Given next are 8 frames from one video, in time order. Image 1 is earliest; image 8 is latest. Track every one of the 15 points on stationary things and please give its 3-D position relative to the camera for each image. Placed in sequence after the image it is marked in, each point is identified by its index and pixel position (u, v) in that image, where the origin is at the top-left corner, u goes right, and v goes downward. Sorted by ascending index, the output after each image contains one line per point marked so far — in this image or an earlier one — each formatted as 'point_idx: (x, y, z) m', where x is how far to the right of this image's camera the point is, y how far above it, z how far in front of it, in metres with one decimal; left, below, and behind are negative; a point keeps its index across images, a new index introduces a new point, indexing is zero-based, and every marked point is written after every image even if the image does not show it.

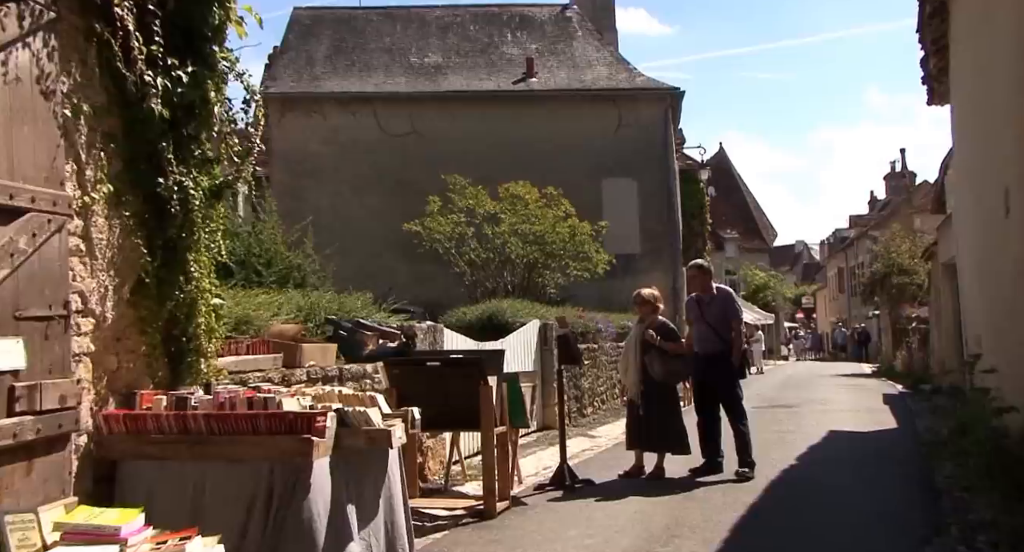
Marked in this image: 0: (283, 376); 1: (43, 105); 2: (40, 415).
0: (-1.4, -0.6, +6.7) m
1: (-1.8, +0.6, +4.1) m
2: (-1.8, -0.5, +4.0) m
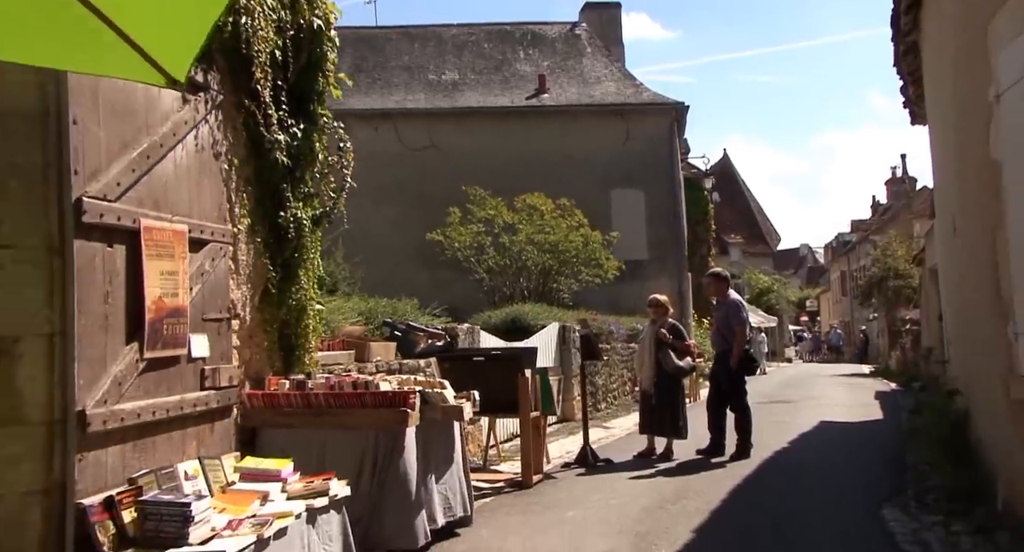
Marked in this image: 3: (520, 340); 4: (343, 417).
0: (-1.2, -0.7, +8.1) m
1: (-1.5, +0.6, +5.5) m
2: (-1.5, -0.6, +5.4) m
3: (+0.1, -0.9, +14.7) m
4: (-0.9, -0.8, +5.9) m
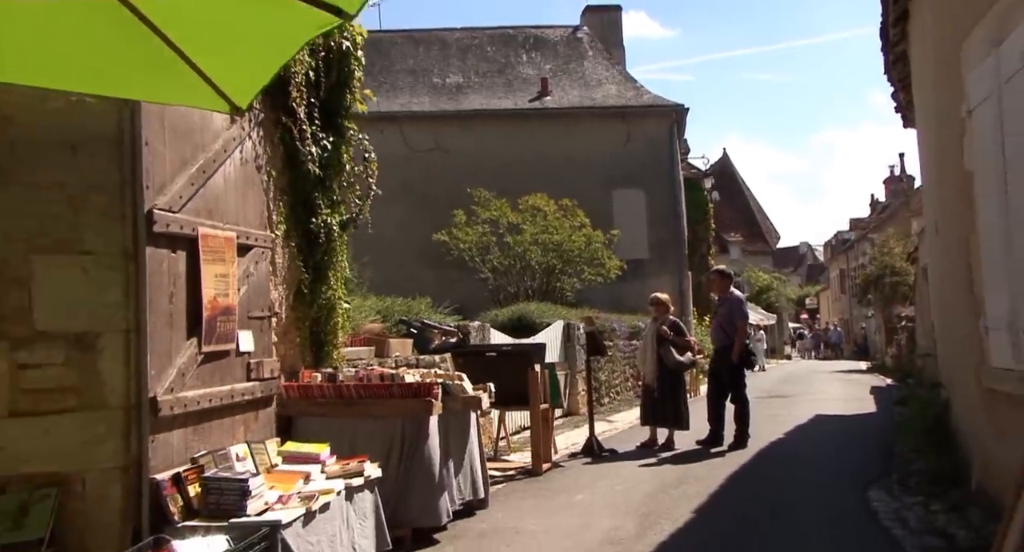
0: (-1.1, -0.7, +8.7) m
1: (-1.5, +0.6, +6.1) m
2: (-1.4, -0.6, +6.0) m
3: (+0.2, -0.9, +15.3) m
4: (-0.8, -0.8, +6.5) m
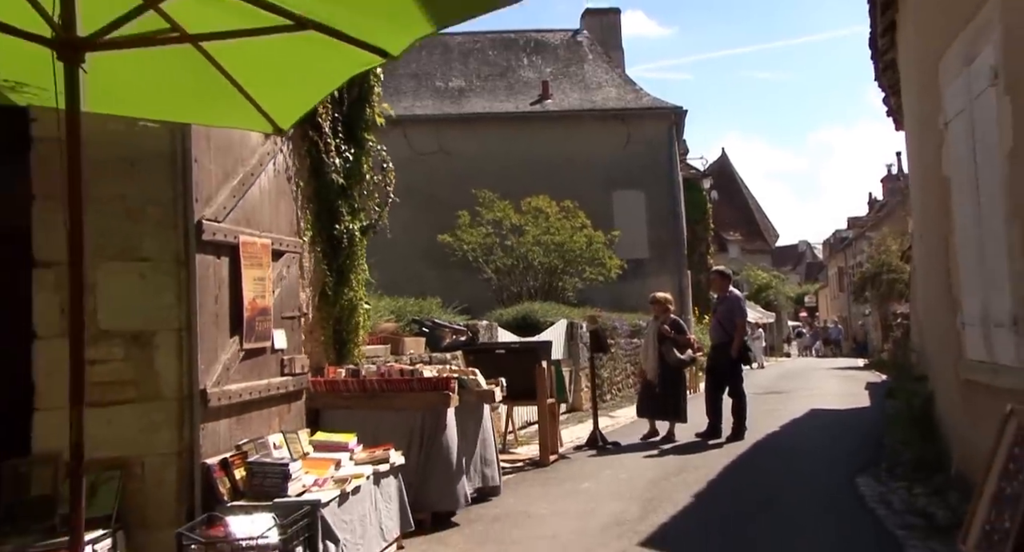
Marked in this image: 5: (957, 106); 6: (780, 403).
0: (-1.0, -0.7, +9.2) m
1: (-1.4, +0.6, +6.6) m
2: (-1.3, -0.6, +6.5) m
3: (+0.3, -0.9, +15.8) m
4: (-0.8, -0.8, +7.0) m
5: (+2.7, +1.1, +6.6) m
6: (+4.2, -2.0, +16.9) m
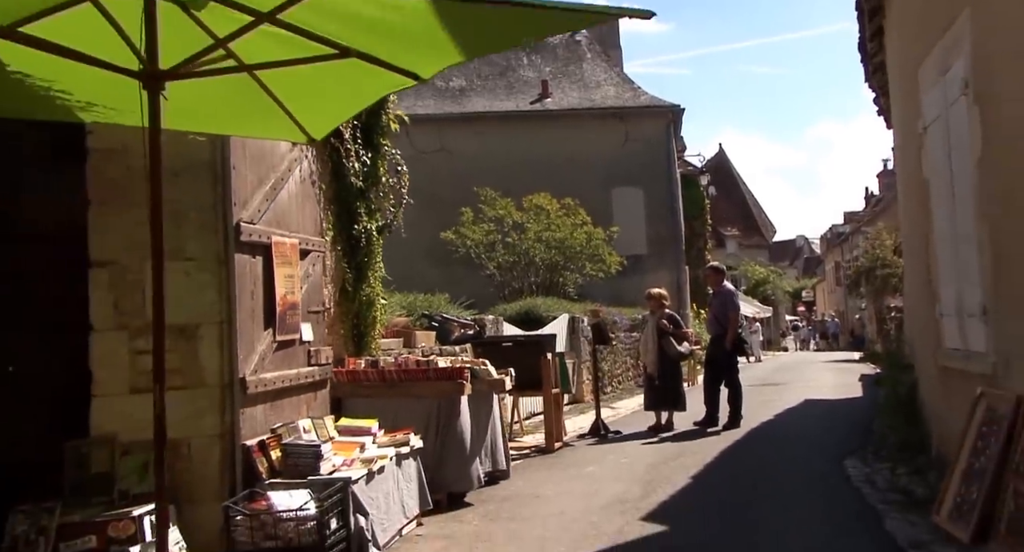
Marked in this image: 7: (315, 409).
0: (-0.9, -0.7, +9.7) m
1: (-1.3, +0.6, +7.1) m
2: (-1.3, -0.6, +7.0) m
3: (+0.3, -0.8, +16.3) m
4: (-0.7, -0.8, +7.5) m
5: (+2.8, +1.1, +7.1) m
6: (+4.3, -1.9, +17.4) m
7: (-1.3, -0.9, +7.0) m
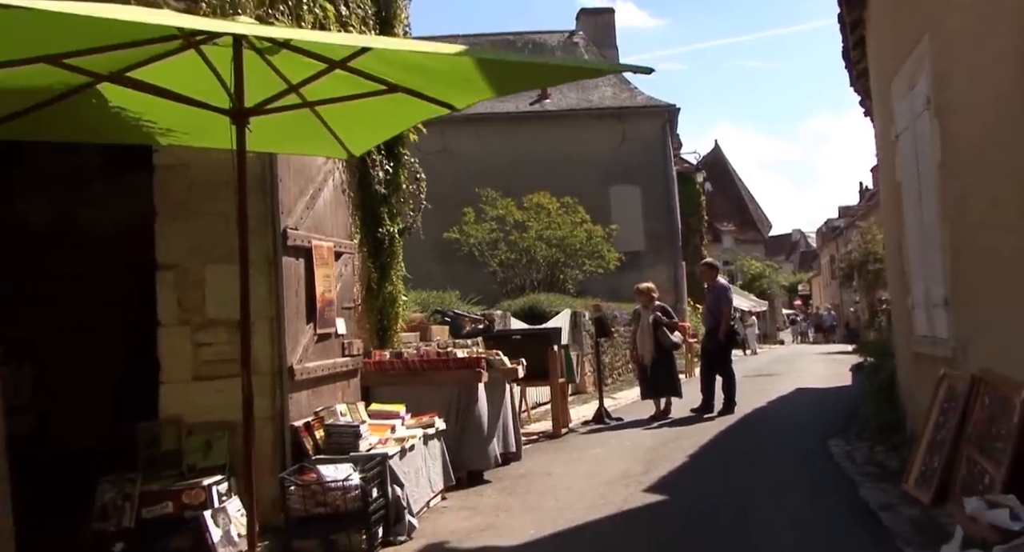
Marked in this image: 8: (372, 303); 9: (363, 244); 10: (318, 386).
0: (-0.8, -0.7, +10.5) m
1: (-1.2, +0.6, +7.8) m
2: (-1.2, -0.6, +7.8) m
3: (+0.4, -0.8, +17.1) m
4: (-0.6, -0.8, +8.2) m
5: (+2.9, +1.1, +7.8) m
6: (+4.4, -1.8, +18.2) m
7: (-1.2, -0.9, +7.7) m
8: (-1.1, -0.2, +8.8) m
9: (-1.2, +0.3, +8.5) m
10: (-1.3, -0.7, +7.0) m
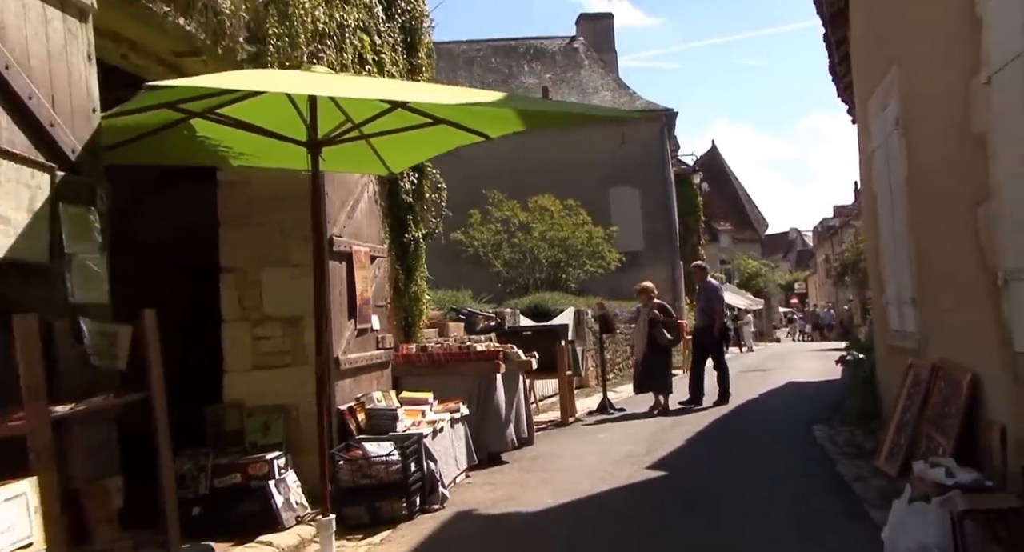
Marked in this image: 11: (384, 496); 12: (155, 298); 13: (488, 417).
0: (-0.7, -0.7, +11.4) m
1: (-1.1, +0.6, +8.7) m
2: (-1.0, -0.6, +8.7) m
3: (+0.5, -0.8, +18.0) m
4: (-0.5, -0.8, +9.1) m
5: (+3.0, +1.1, +8.7) m
6: (+4.5, -1.8, +19.1) m
7: (-1.1, -0.9, +8.6) m
8: (-1.0, -0.2, +9.7) m
9: (-1.1, +0.2, +9.4) m
10: (-1.1, -0.7, +8.0) m
11: (-0.8, -1.4, +6.9) m
12: (-2.6, -0.2, +7.8) m
13: (-0.2, -1.2, +9.1) m
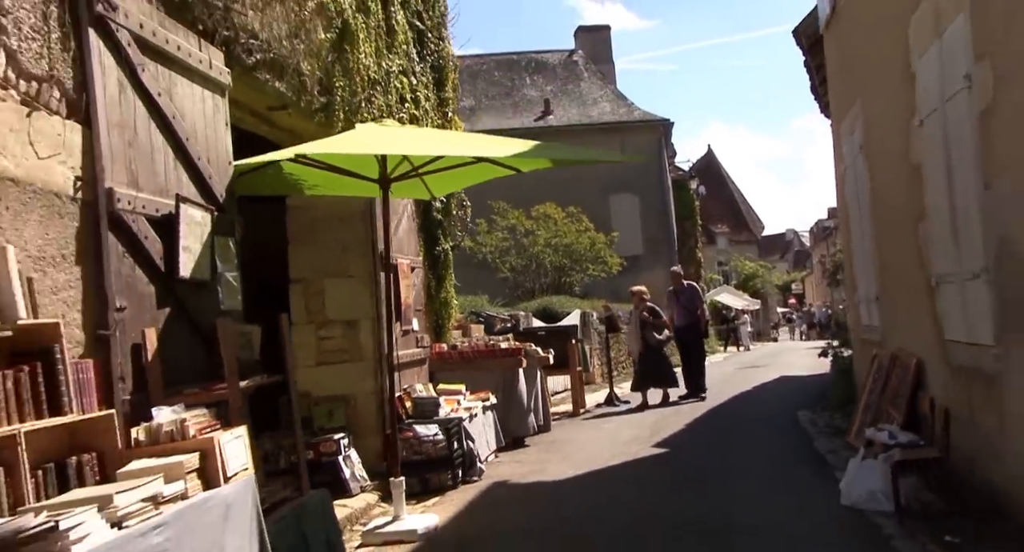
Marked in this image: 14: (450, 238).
0: (-0.5, -0.8, +12.7) m
1: (-0.9, +0.5, +10.1) m
2: (-0.8, -0.7, +10.0) m
3: (+0.7, -0.9, +19.3) m
4: (-0.3, -0.8, +10.4) m
5: (+3.2, +1.1, +10.1) m
6: (+4.7, -1.9, +20.4) m
7: (-0.9, -0.9, +9.9) m
8: (-0.8, -0.3, +11.0) m
9: (-0.9, +0.2, +10.7) m
10: (-1.0, -0.8, +9.3) m
11: (-0.6, -1.5, +8.2) m
12: (-2.4, -0.2, +9.1) m
13: (0.0, -1.3, +10.4) m
14: (-0.7, +0.4, +11.3) m
